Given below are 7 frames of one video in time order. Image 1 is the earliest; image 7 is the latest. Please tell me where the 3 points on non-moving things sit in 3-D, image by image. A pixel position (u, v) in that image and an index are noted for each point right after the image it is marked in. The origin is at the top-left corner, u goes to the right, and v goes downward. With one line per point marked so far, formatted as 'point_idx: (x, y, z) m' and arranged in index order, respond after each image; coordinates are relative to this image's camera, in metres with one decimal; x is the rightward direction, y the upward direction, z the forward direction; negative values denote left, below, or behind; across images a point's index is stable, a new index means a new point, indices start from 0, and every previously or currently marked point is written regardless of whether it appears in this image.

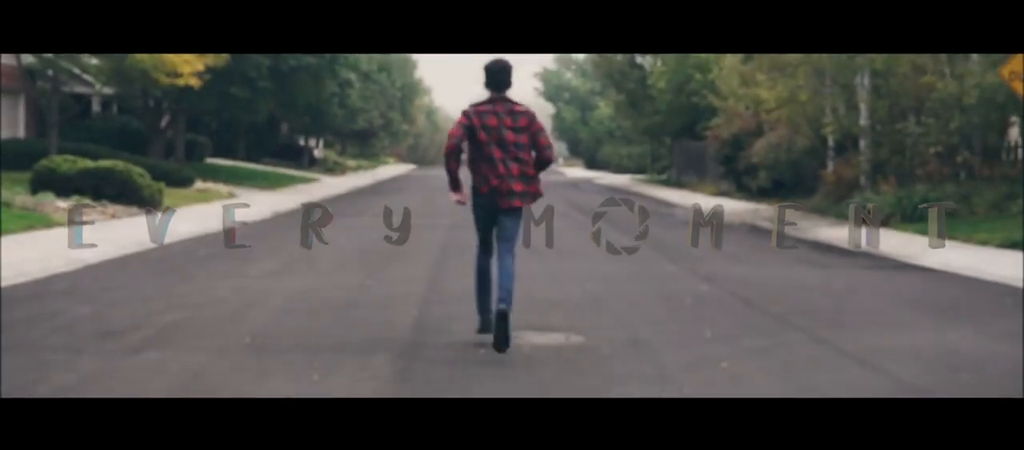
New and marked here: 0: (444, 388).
0: (-0.3, -0.7, +6.4) m
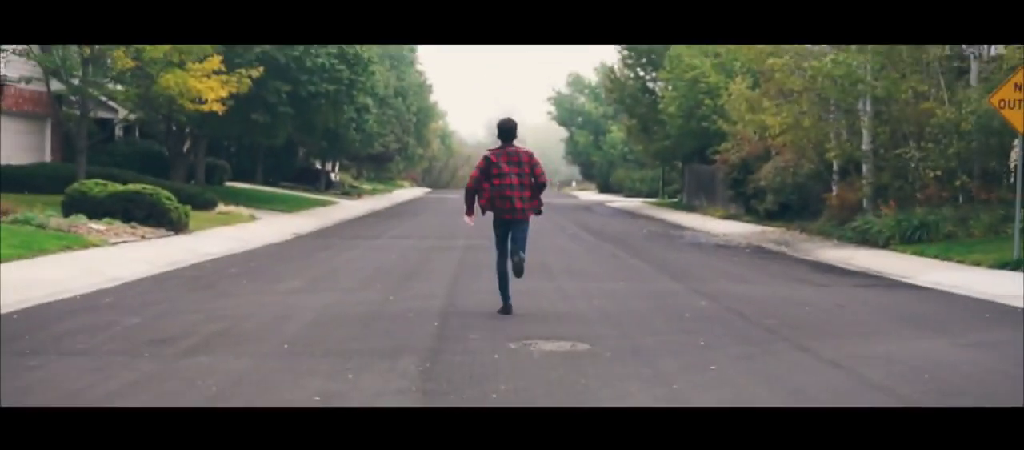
0: (-0.3, -0.7, +7.3) m
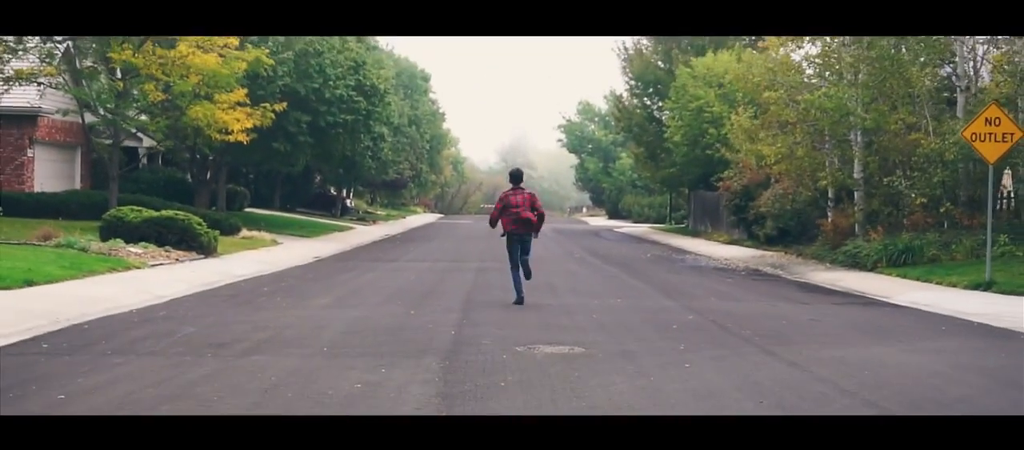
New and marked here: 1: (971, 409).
0: (-0.2, -0.9, +8.7) m
1: (+2.5, -1.0, +8.0) m
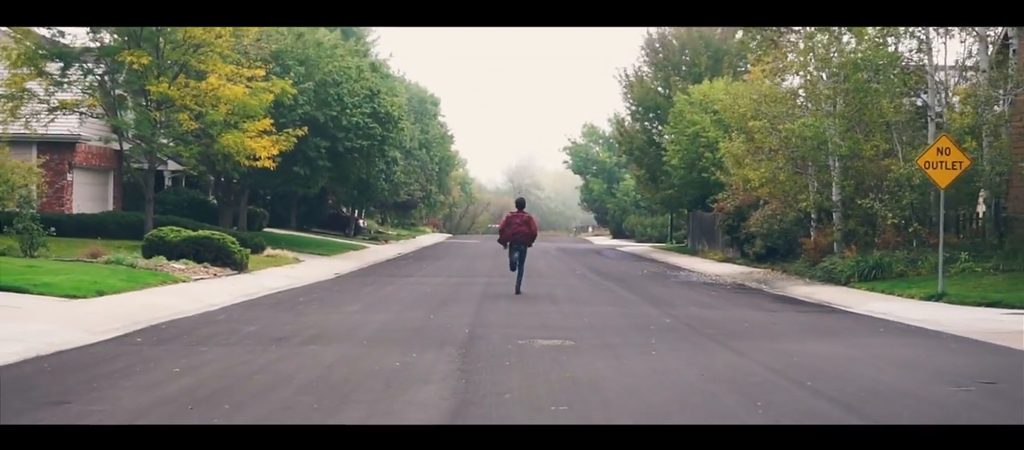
0: (-0.2, -1.0, +11.1) m
1: (+2.5, -1.1, +10.4) m
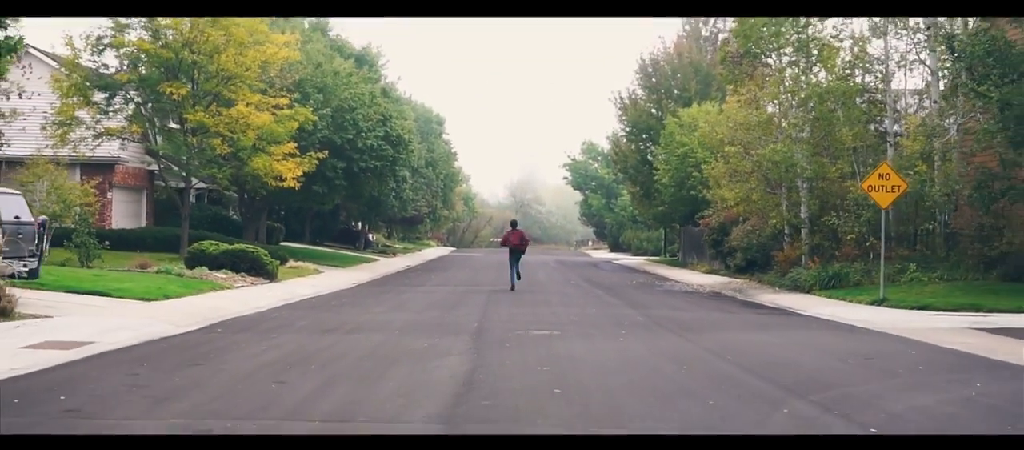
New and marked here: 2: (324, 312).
0: (-0.2, -1.1, +14.5) m
1: (+2.5, -1.2, +13.8) m
2: (-2.5, -1.2, +20.0) m
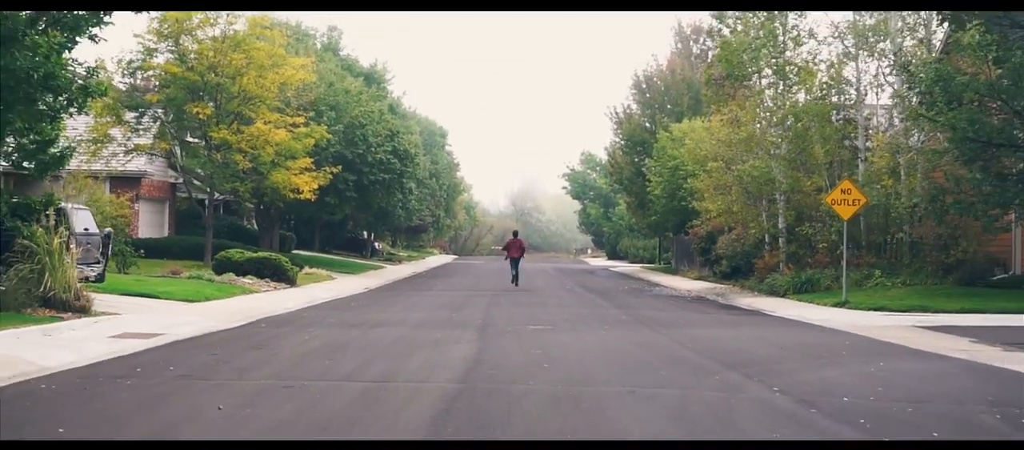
0: (-0.2, -1.3, +17.3) m
1: (+2.5, -1.3, +16.6) m
2: (-2.5, -1.3, +22.8) m
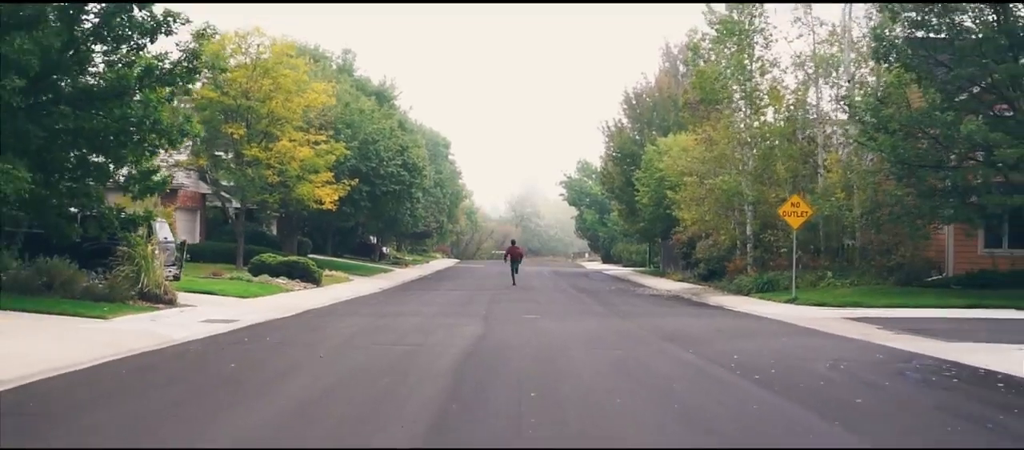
0: (-0.2, -1.4, +22.0) m
1: (+2.4, -1.5, +21.3) m
2: (-2.6, -1.5, +27.5) m
